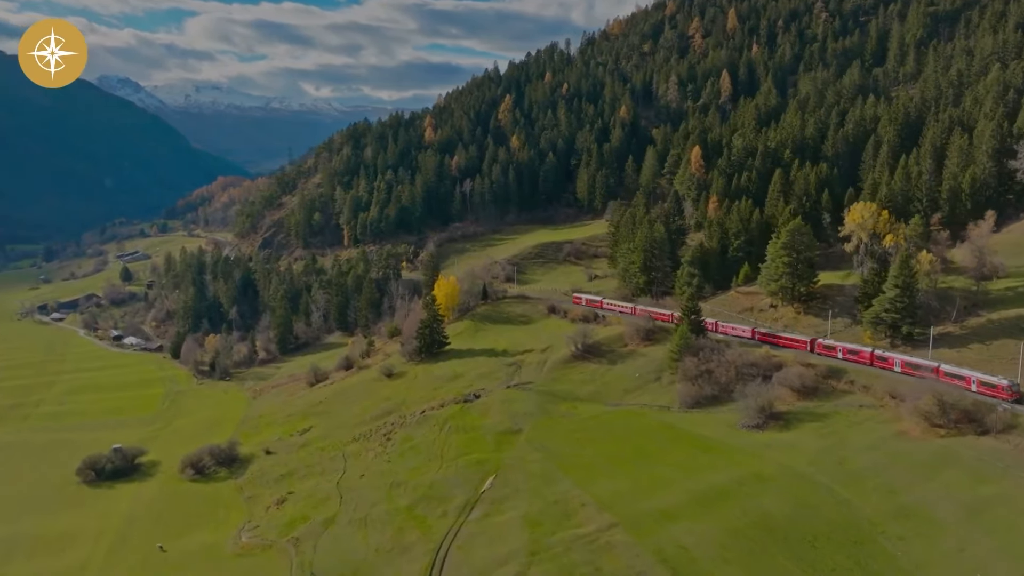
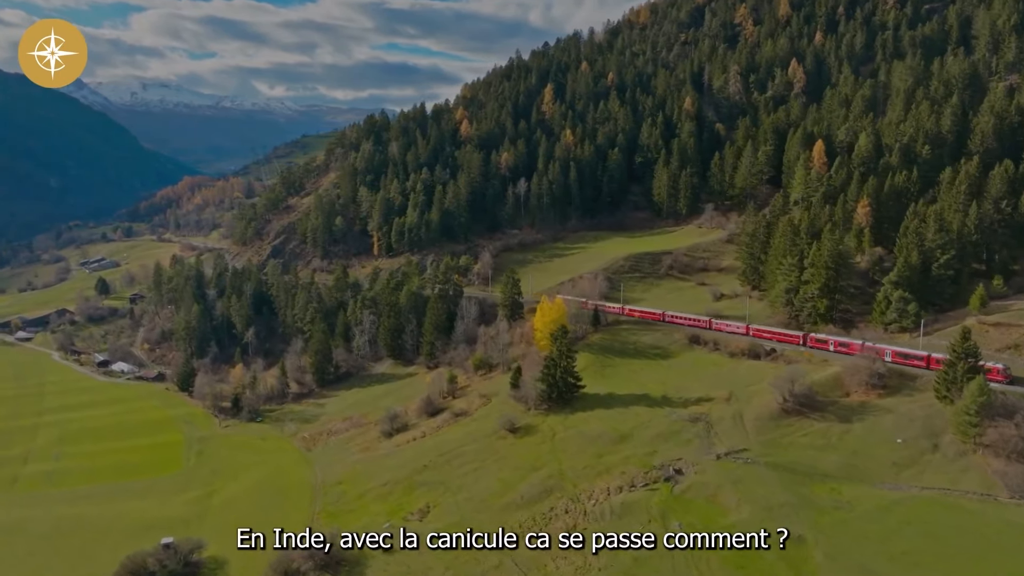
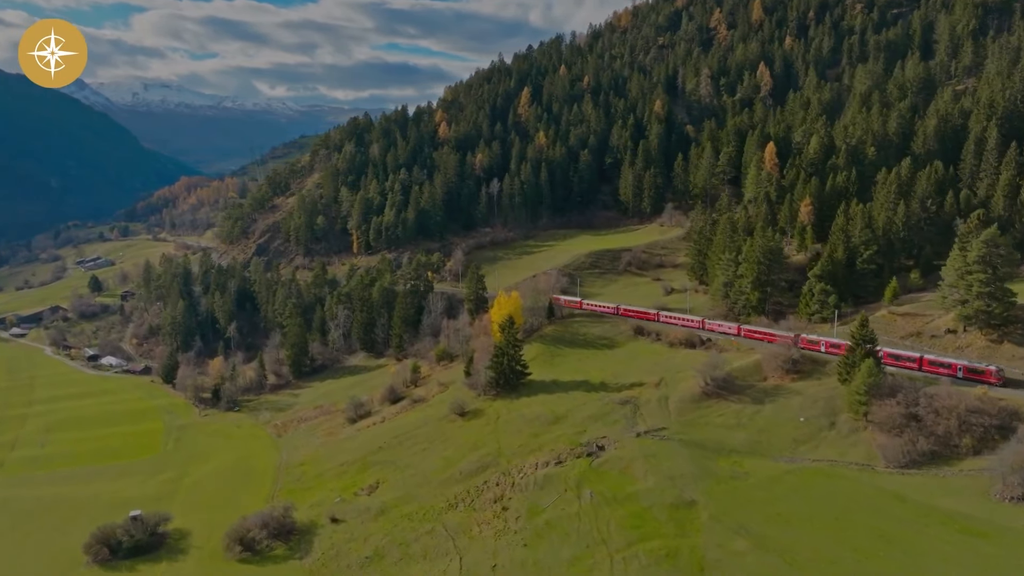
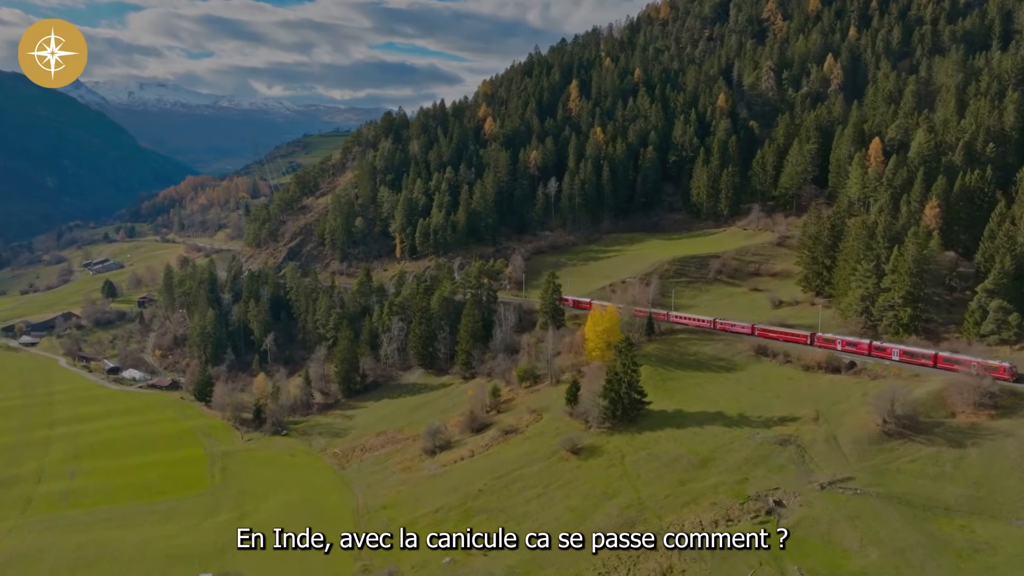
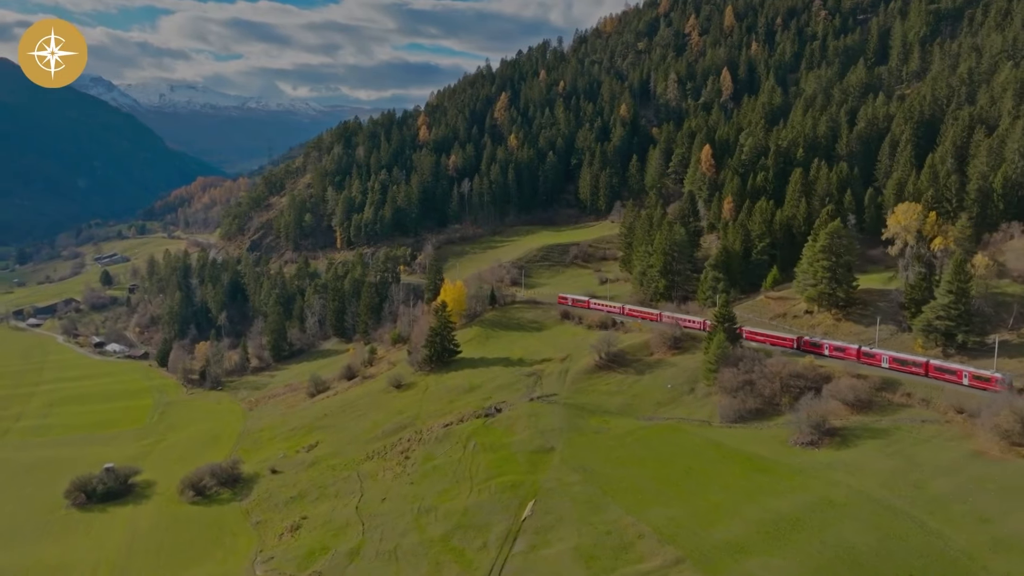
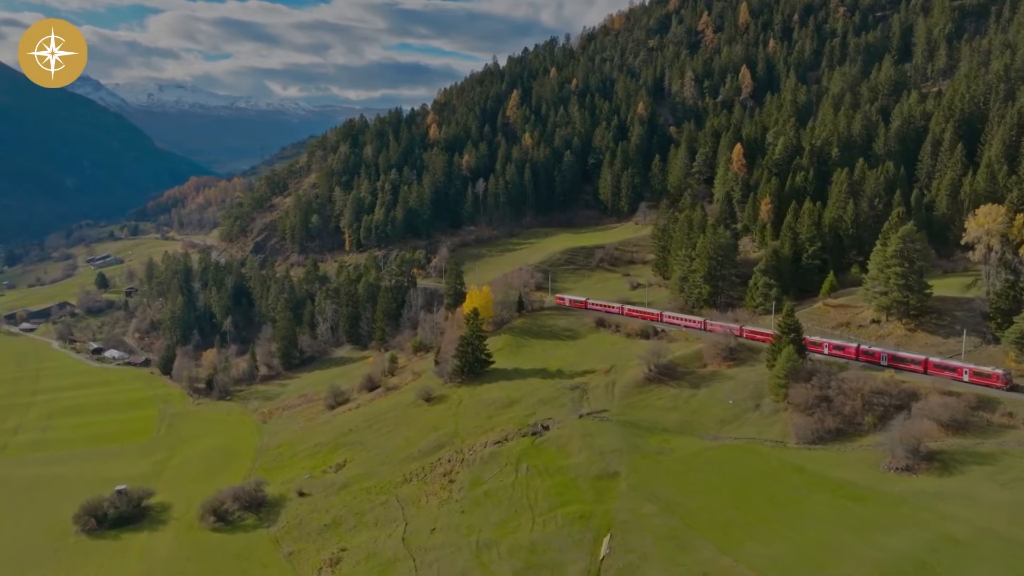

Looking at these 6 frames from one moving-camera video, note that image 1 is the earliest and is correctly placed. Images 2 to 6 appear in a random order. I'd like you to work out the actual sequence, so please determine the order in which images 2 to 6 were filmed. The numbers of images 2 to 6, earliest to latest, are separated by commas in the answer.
5, 6, 3, 2, 4
